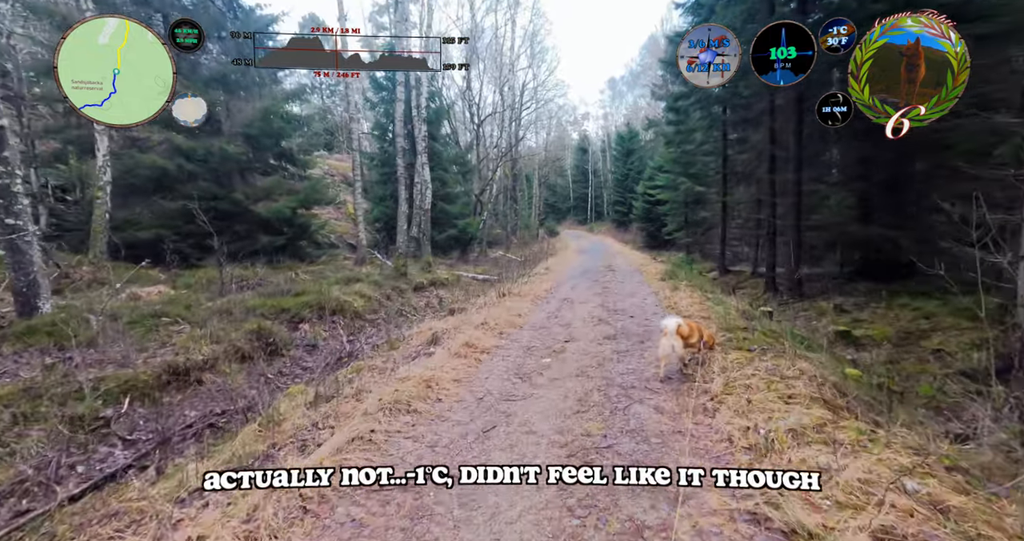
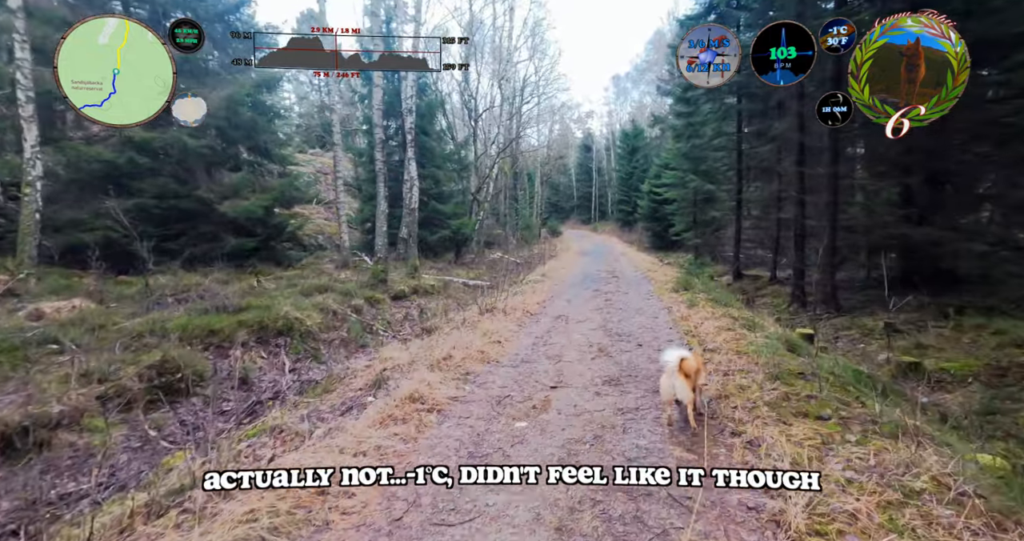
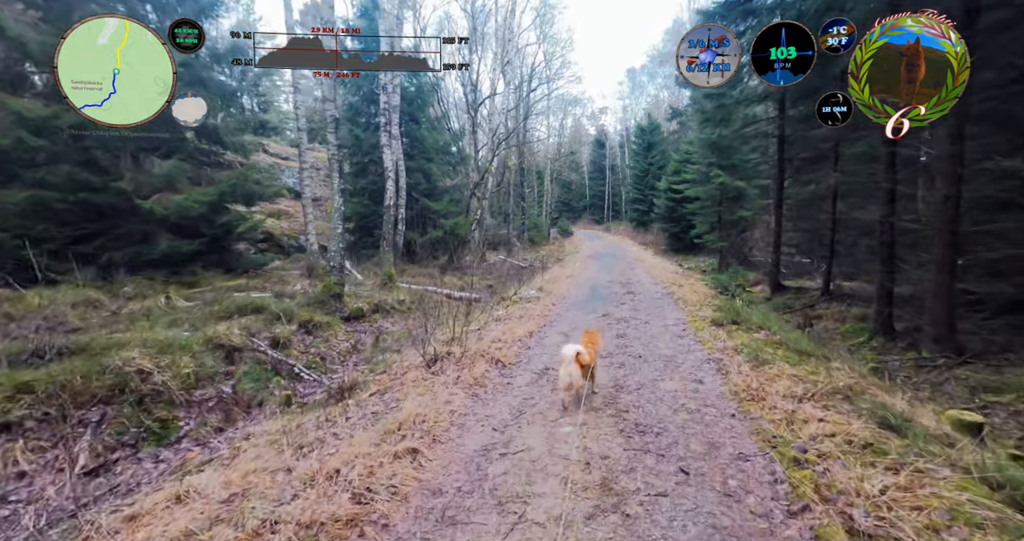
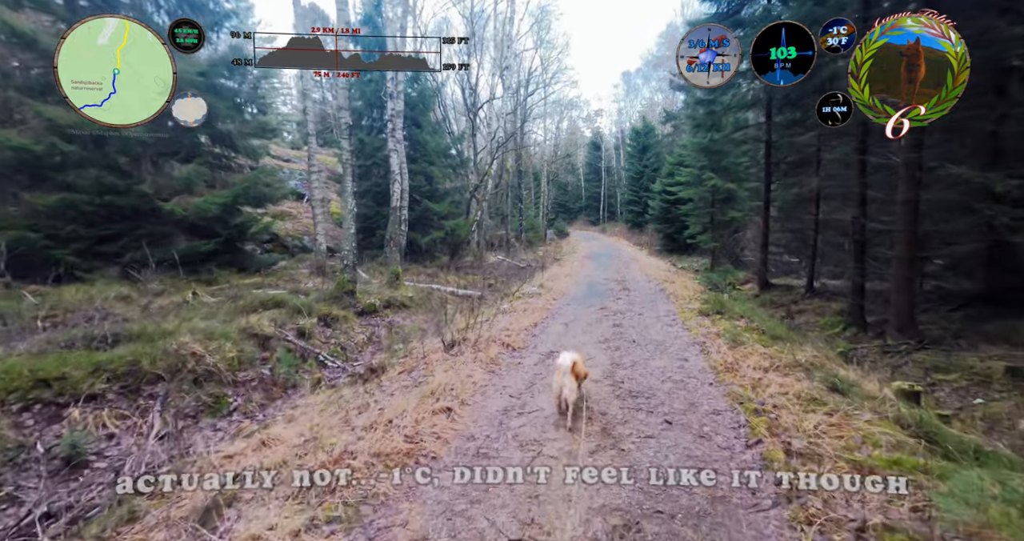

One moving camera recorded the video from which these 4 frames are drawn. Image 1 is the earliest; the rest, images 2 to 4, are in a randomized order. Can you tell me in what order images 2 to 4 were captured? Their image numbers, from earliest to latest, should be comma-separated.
2, 4, 3
